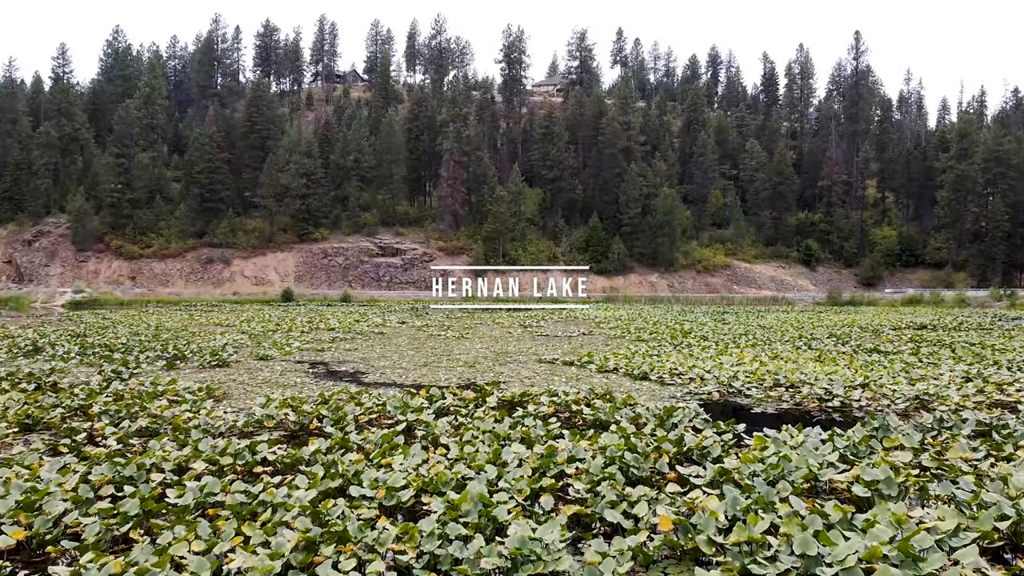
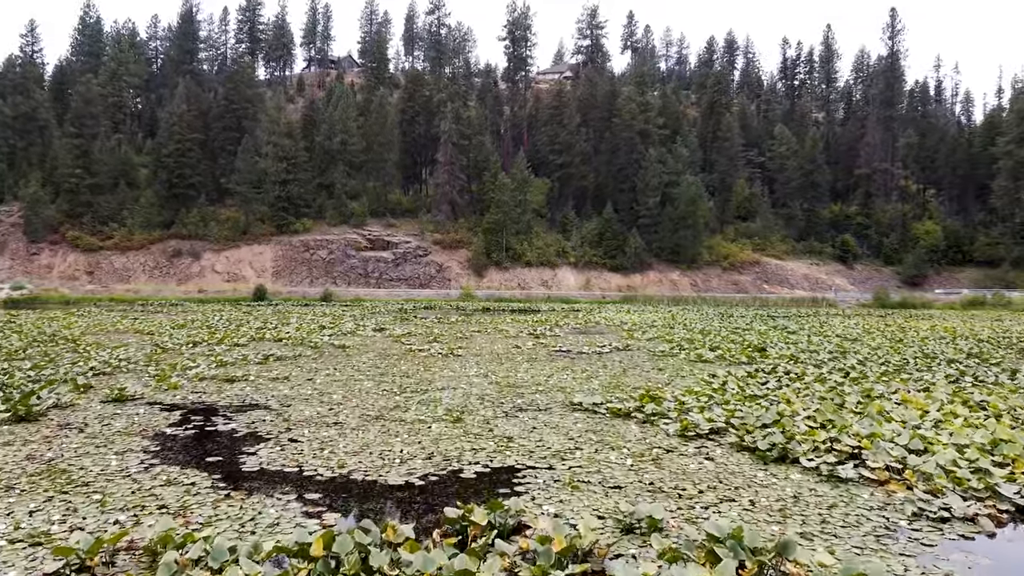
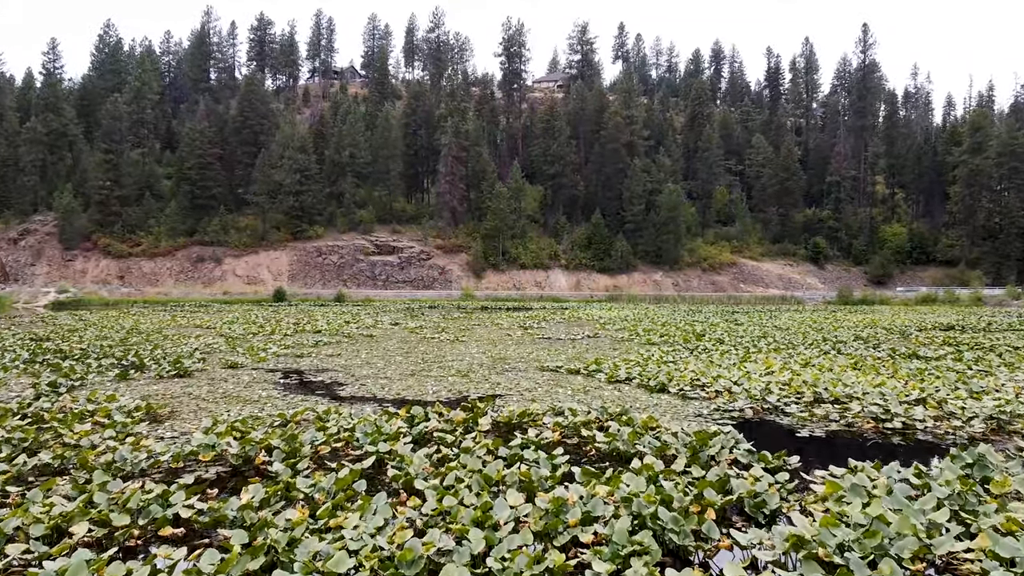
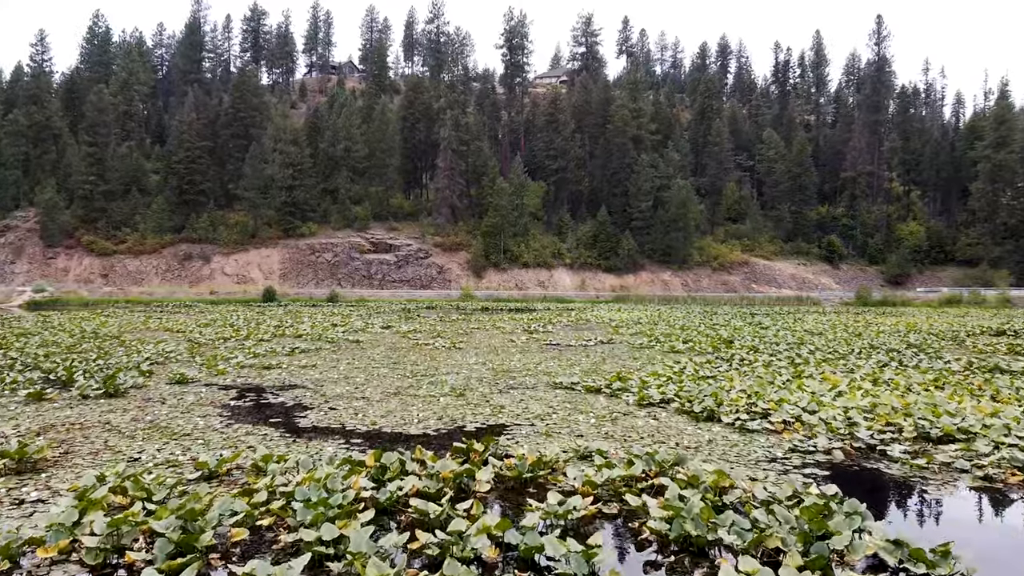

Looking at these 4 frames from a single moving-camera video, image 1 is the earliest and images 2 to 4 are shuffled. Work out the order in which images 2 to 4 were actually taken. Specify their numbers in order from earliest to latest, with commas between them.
3, 4, 2
